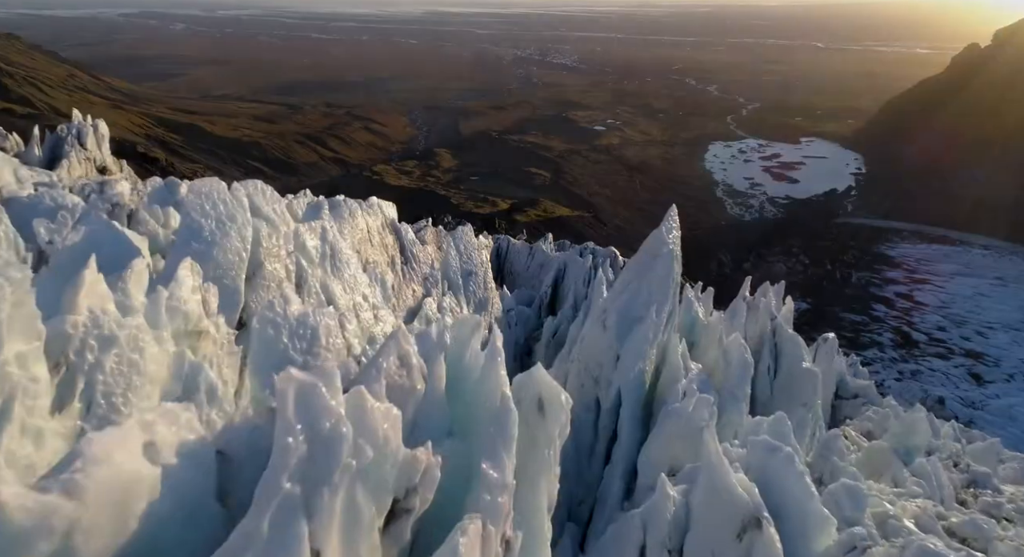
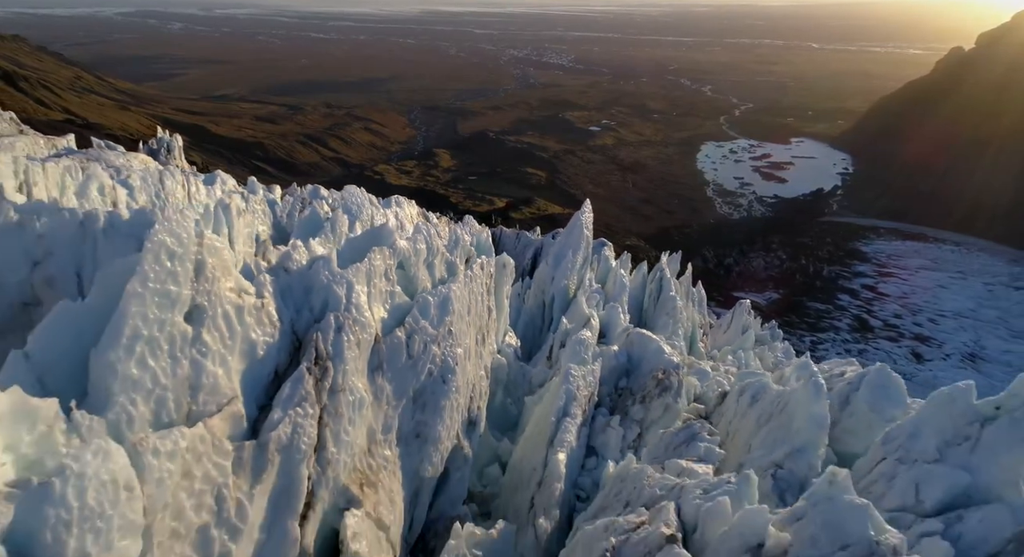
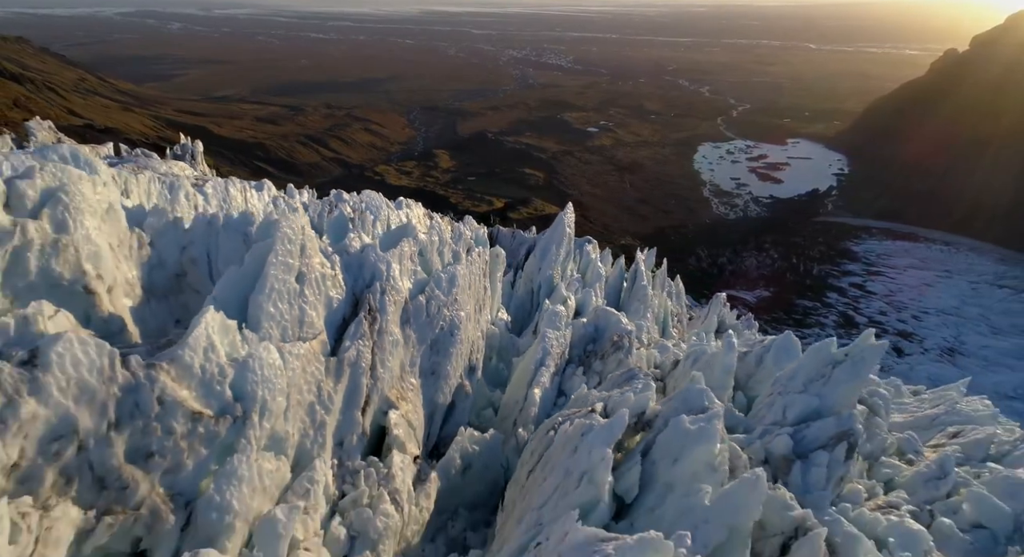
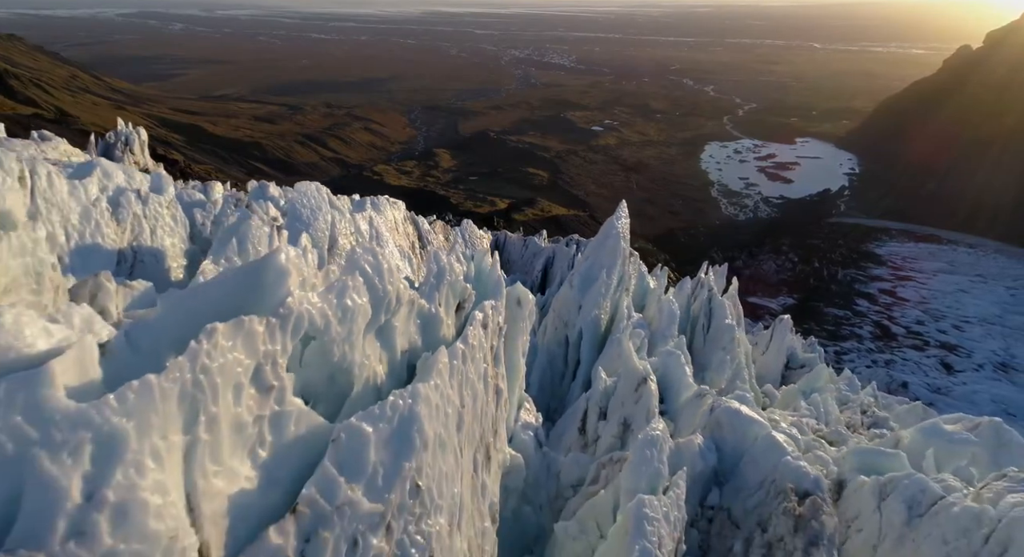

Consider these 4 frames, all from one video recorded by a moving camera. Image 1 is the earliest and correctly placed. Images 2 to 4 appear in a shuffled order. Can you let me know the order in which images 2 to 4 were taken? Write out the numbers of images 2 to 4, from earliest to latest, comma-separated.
4, 2, 3
